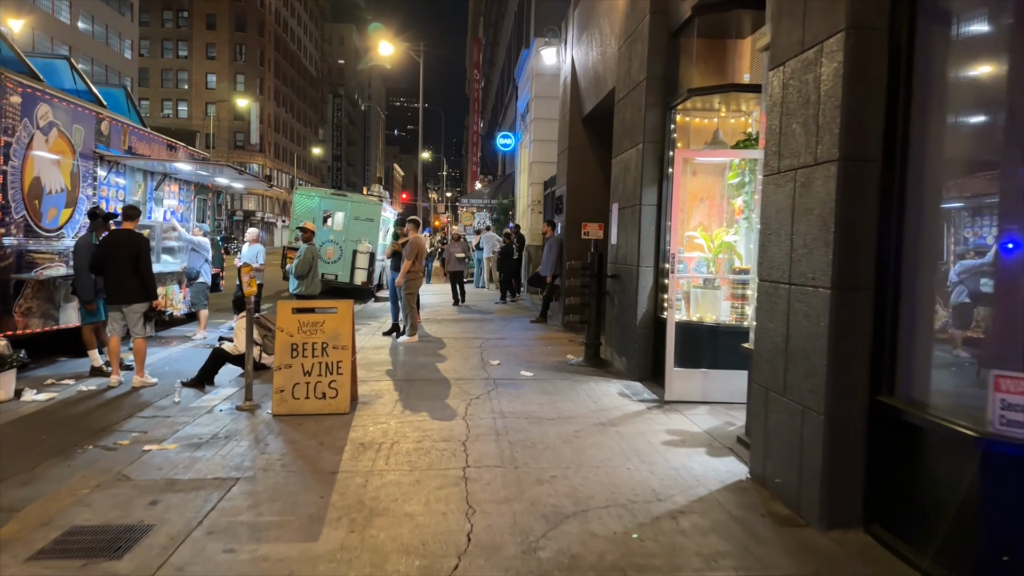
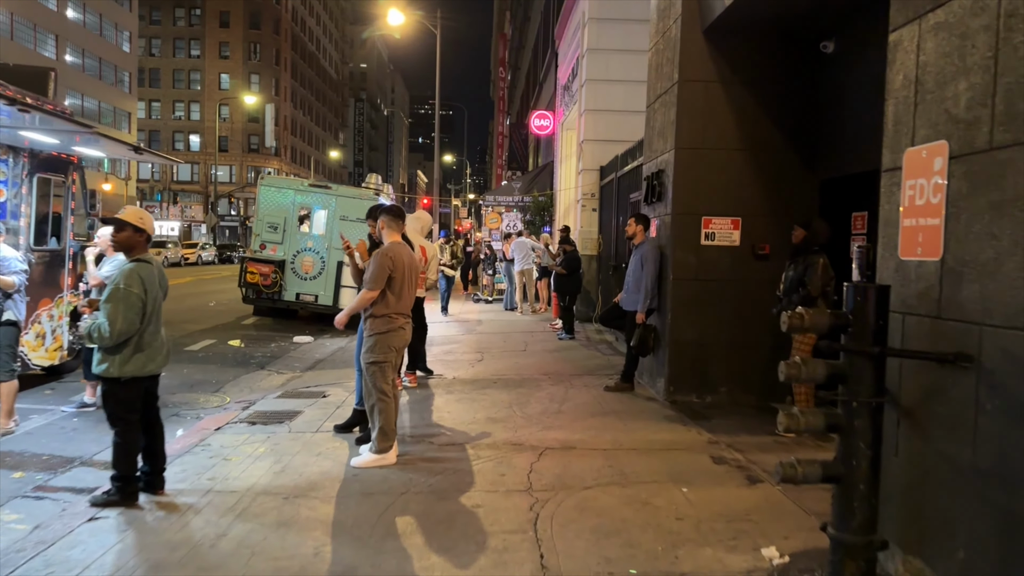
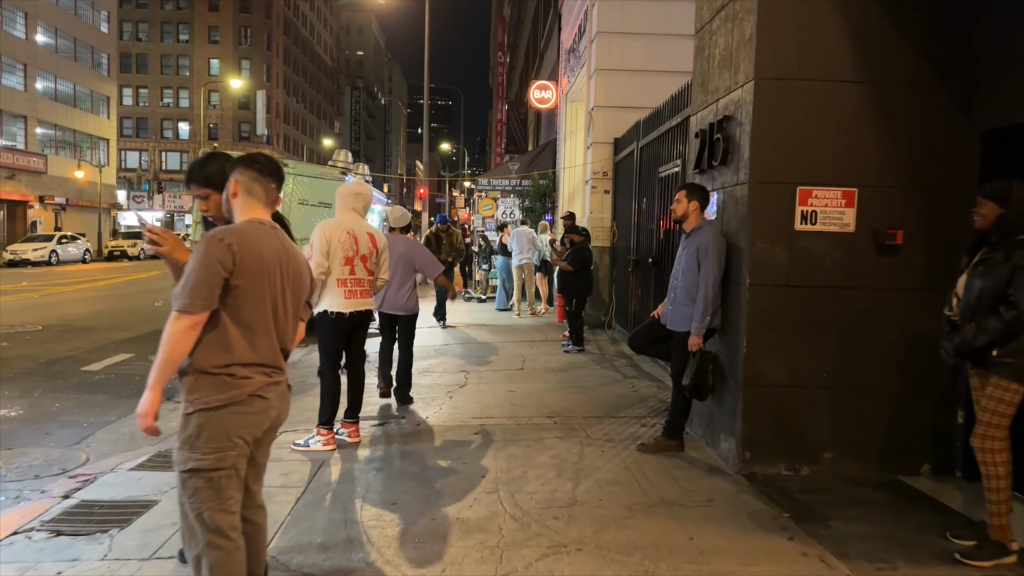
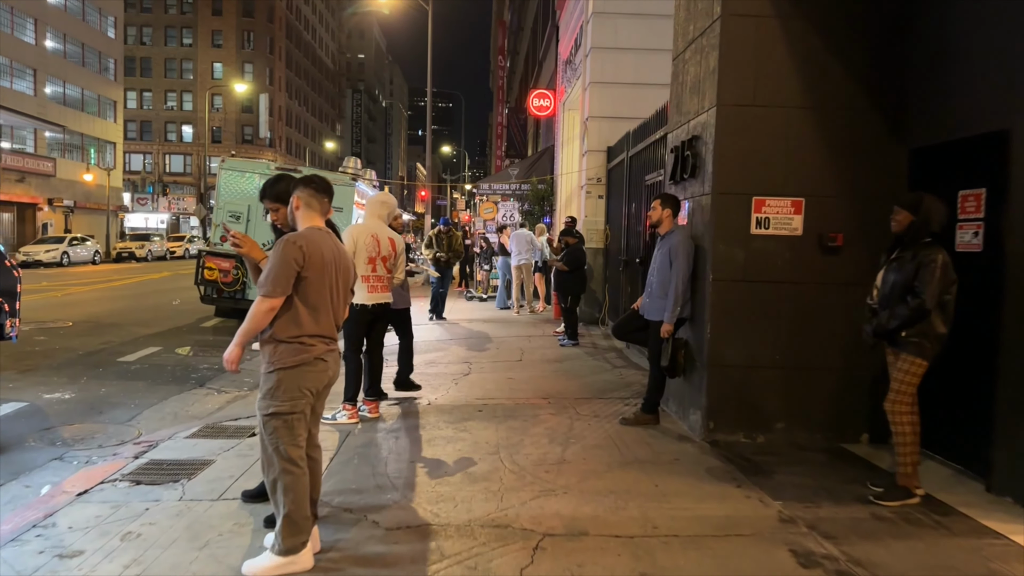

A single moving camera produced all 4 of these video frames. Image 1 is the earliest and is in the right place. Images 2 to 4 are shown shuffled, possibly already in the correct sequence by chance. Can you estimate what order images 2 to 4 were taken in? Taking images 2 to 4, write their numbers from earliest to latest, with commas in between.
2, 4, 3
